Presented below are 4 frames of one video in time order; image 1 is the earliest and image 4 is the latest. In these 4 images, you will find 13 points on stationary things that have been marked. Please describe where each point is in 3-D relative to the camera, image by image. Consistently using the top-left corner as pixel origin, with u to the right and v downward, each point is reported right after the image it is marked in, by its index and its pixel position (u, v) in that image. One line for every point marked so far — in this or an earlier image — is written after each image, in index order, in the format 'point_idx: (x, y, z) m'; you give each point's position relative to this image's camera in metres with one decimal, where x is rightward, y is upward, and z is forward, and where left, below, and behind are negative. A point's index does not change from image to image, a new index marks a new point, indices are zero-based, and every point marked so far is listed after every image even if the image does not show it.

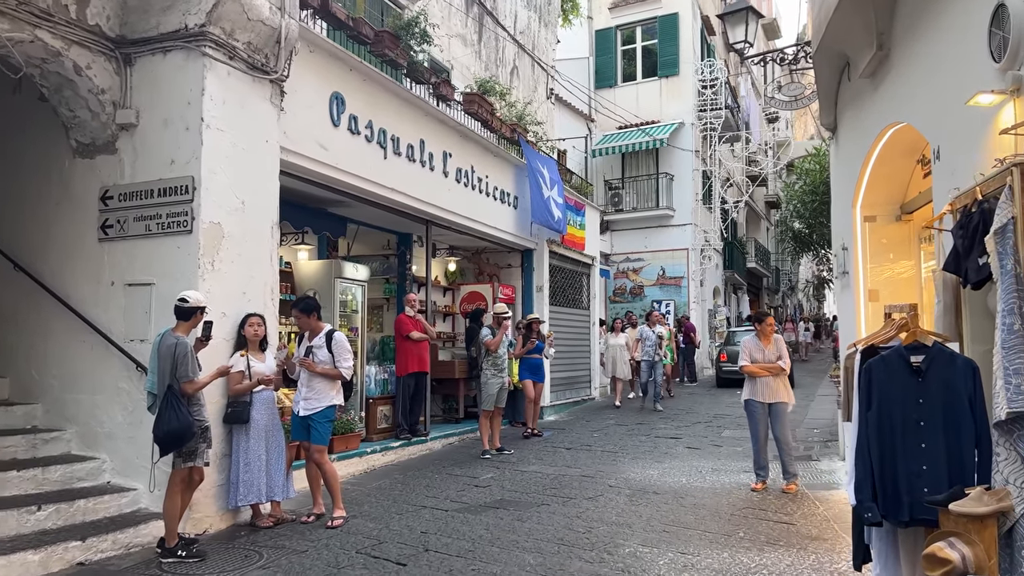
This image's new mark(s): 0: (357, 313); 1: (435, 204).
0: (-1.6, -0.3, +8.4) m
1: (-0.9, +1.0, +9.2) m
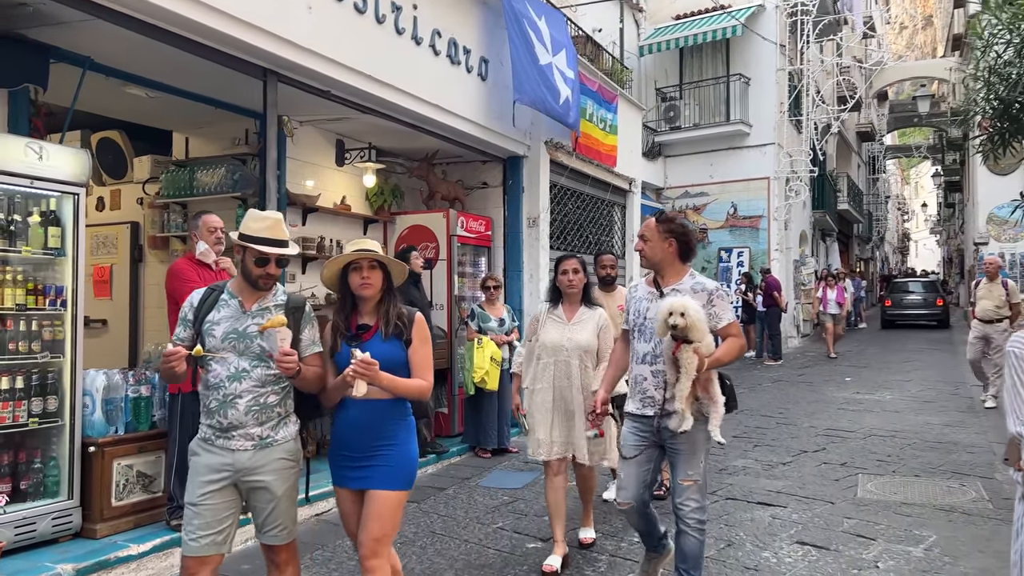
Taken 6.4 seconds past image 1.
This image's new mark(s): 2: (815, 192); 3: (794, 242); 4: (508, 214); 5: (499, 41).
0: (-2.1, +0.1, +3.8) m
1: (-1.3, +1.4, +4.5) m
2: (+6.9, +2.2, +18.5) m
3: (+5.4, +0.9, +15.7) m
4: (0.0, +0.7, +7.4) m
5: (-0.1, +2.1, +6.9) m
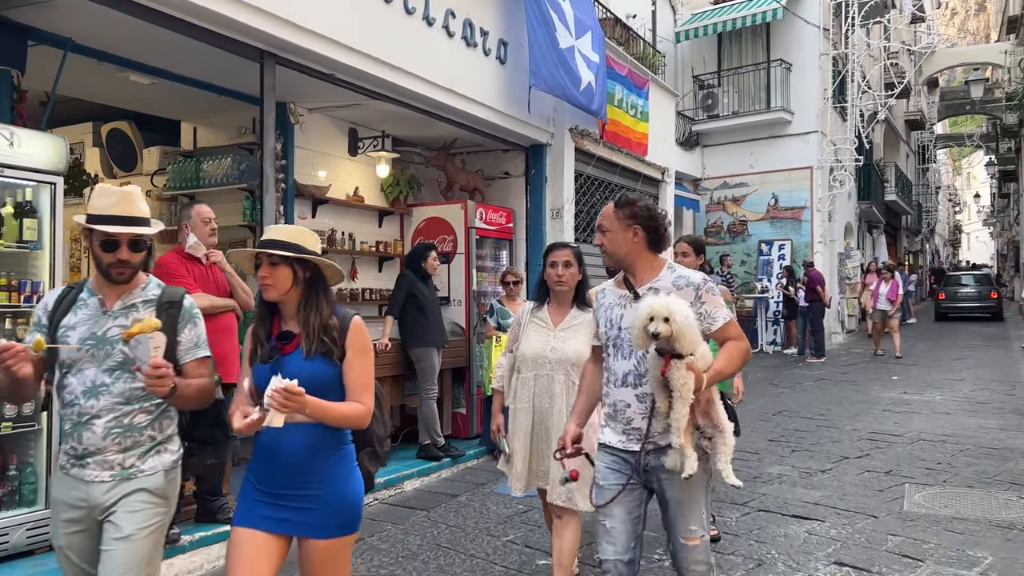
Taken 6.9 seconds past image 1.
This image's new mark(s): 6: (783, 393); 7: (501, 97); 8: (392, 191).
0: (-2.1, +0.2, +3.6) m
1: (-1.3, +1.4, +4.2) m
2: (+7.6, +2.3, +17.8) m
3: (+6.0, +1.0, +15.0) m
4: (+0.2, +0.7, +7.0) m
5: (+0.1, +2.1, +6.6) m
6: (+2.9, -1.1, +8.9) m
7: (-0.1, +1.5, +6.3) m
8: (-1.0, +0.8, +6.6) m
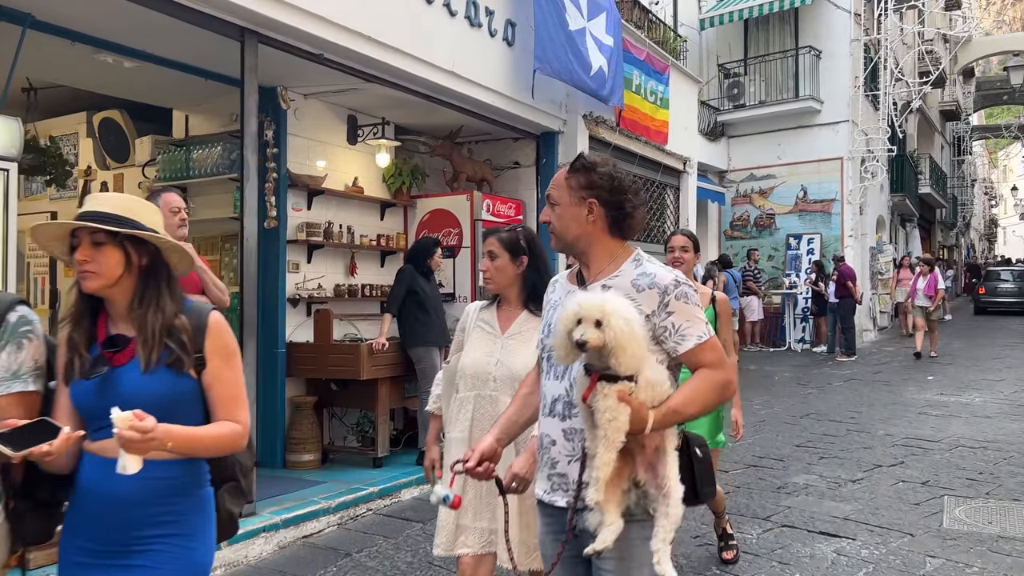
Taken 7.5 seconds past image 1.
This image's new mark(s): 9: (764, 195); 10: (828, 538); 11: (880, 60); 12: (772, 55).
0: (-2.1, +0.2, +3.3) m
1: (-1.3, +1.5, +3.9) m
2: (+8.0, +2.4, +17.2) m
3: (+6.3, +1.1, +14.5) m
4: (+0.2, +0.8, +6.7) m
5: (+0.1, +2.2, +6.2) m
6: (+3.1, -1.1, +8.5) m
7: (0.0, +1.5, +6.0) m
8: (-0.9, +0.8, +6.3) m
9: (+4.4, +1.6, +14.3) m
10: (+1.6, -1.2, +4.0) m
11: (+6.4, +4.0, +14.2) m
12: (+4.5, +4.0, +14.1) m
